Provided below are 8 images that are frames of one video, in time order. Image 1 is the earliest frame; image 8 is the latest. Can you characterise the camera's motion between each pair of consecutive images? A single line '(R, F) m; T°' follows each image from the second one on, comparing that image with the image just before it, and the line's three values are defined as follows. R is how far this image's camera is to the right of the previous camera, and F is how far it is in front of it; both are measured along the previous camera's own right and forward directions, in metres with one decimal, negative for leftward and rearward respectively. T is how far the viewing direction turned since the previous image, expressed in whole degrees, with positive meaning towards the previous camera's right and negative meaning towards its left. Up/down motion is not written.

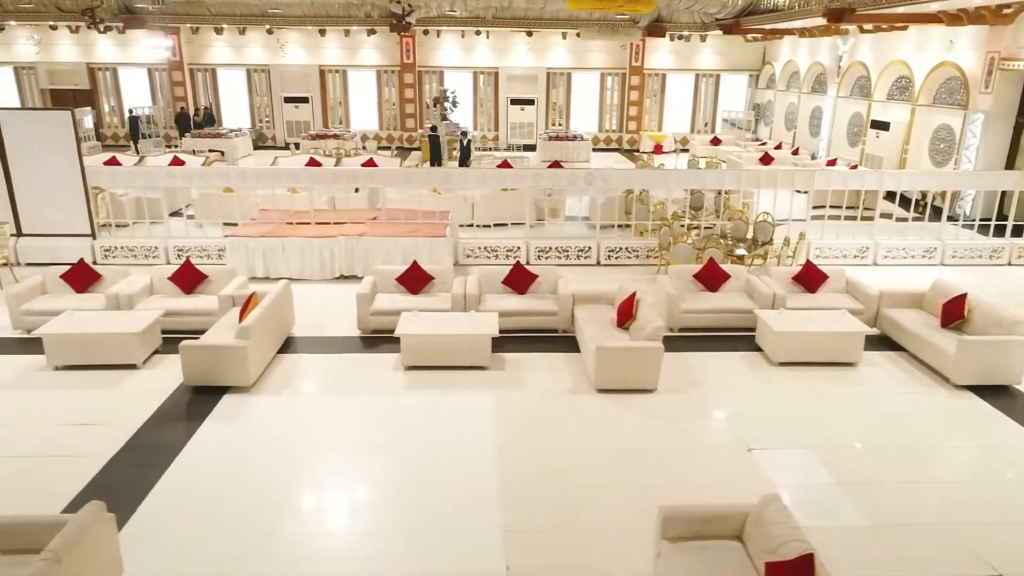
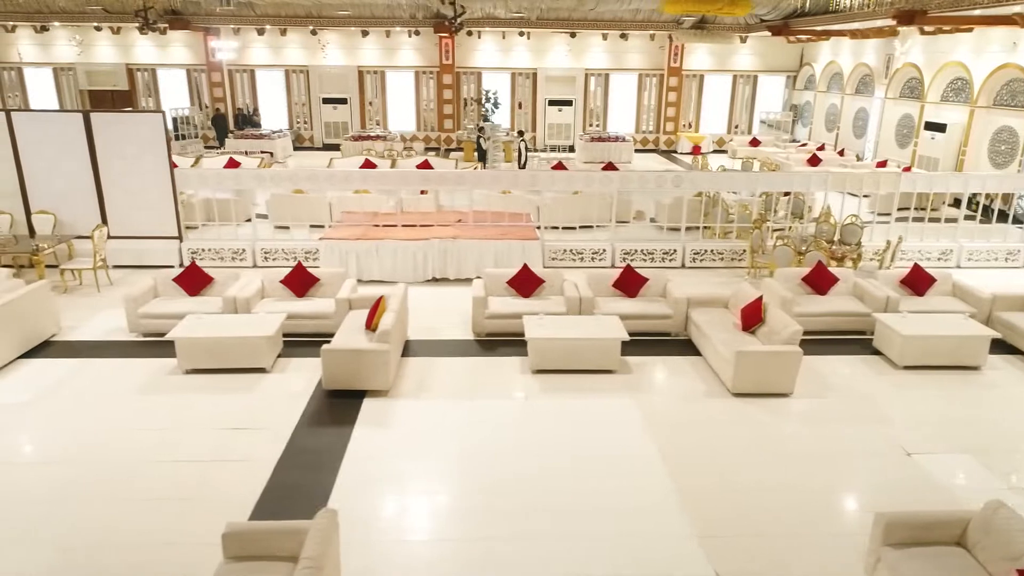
(-0.8, 0.0) m; 0°
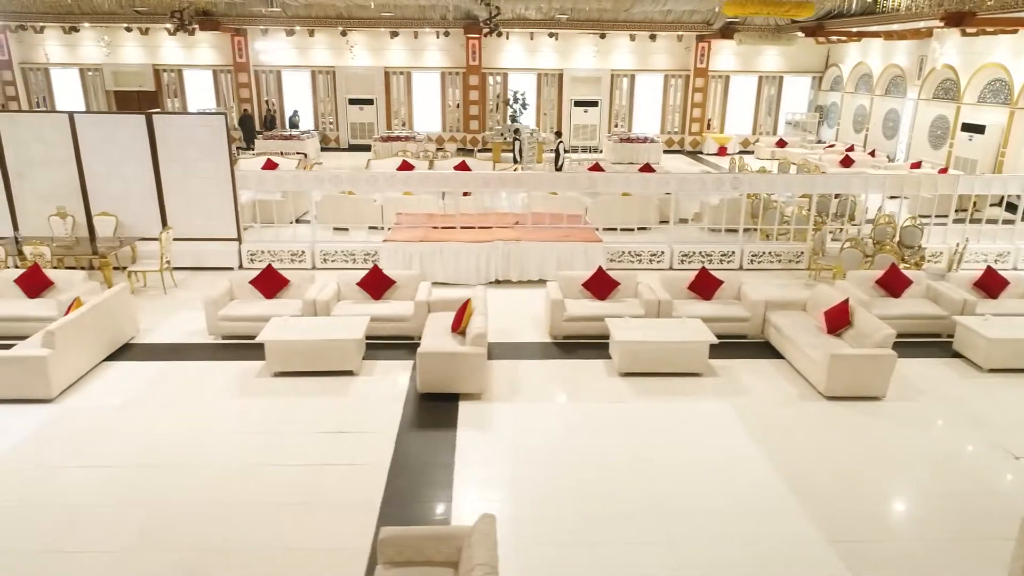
(-0.5, 0.0) m; 0°
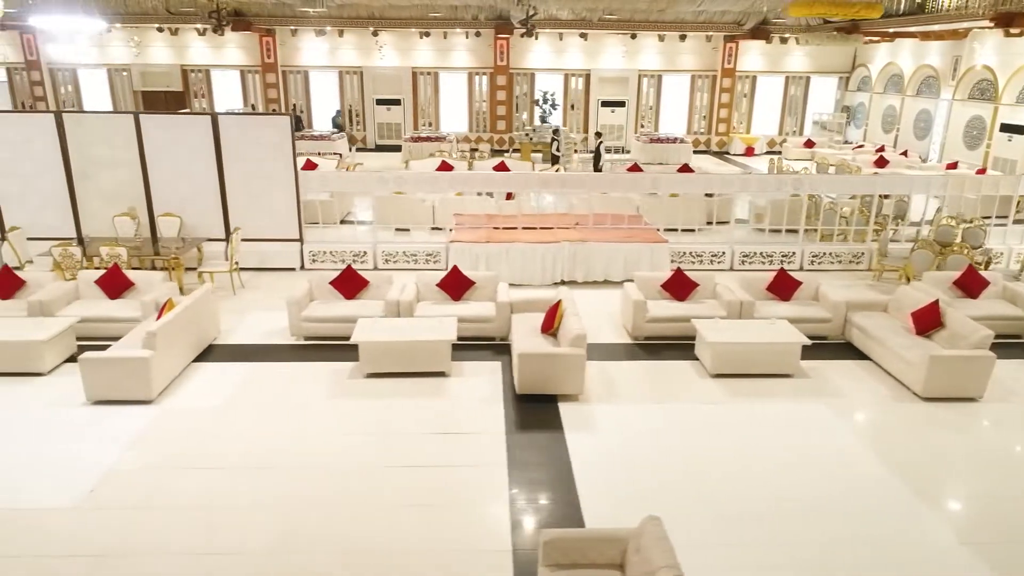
(-0.6, 0.0) m; 0°
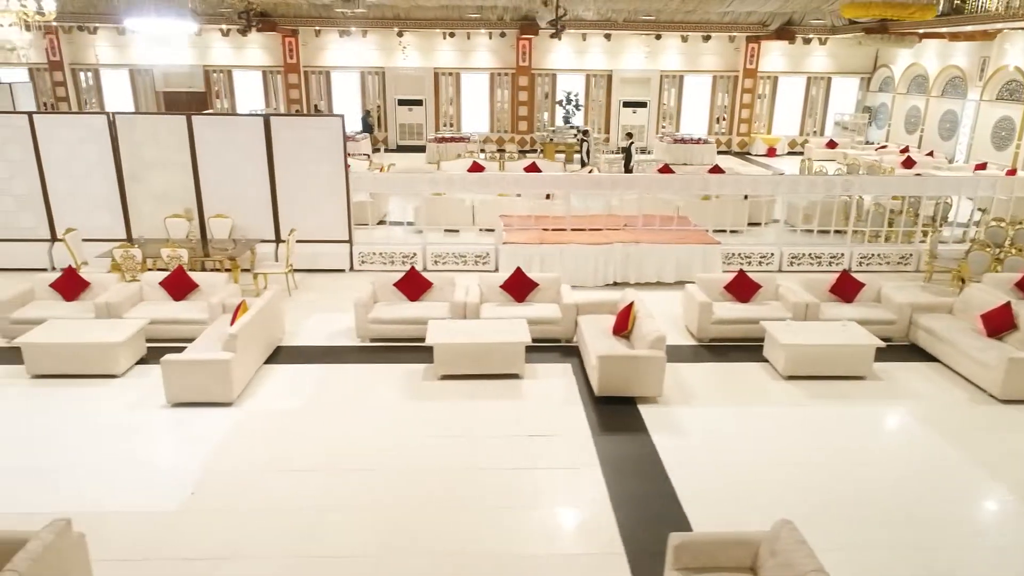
(-0.5, 0.0) m; 0°
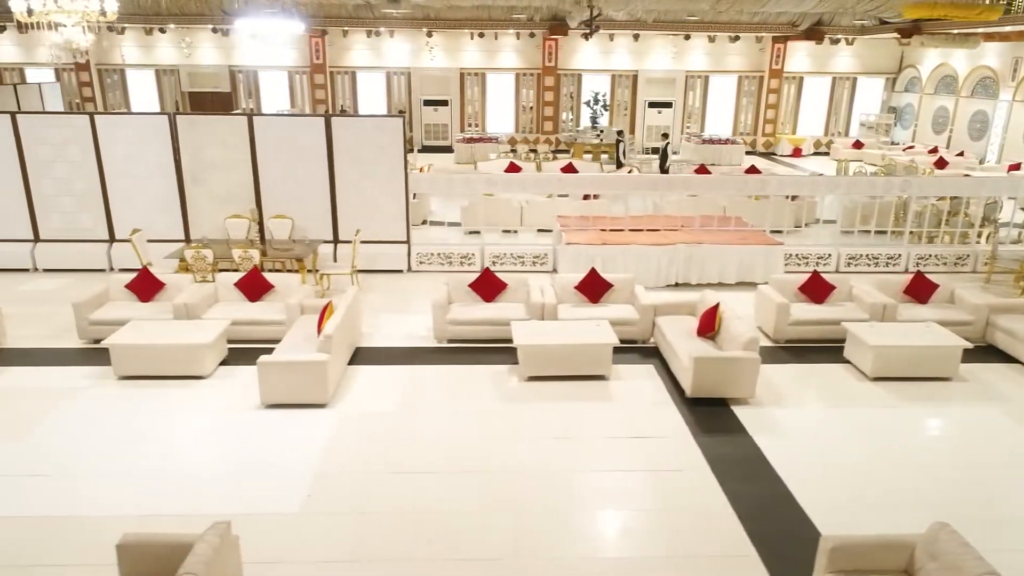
(-0.5, 0.0) m; 0°
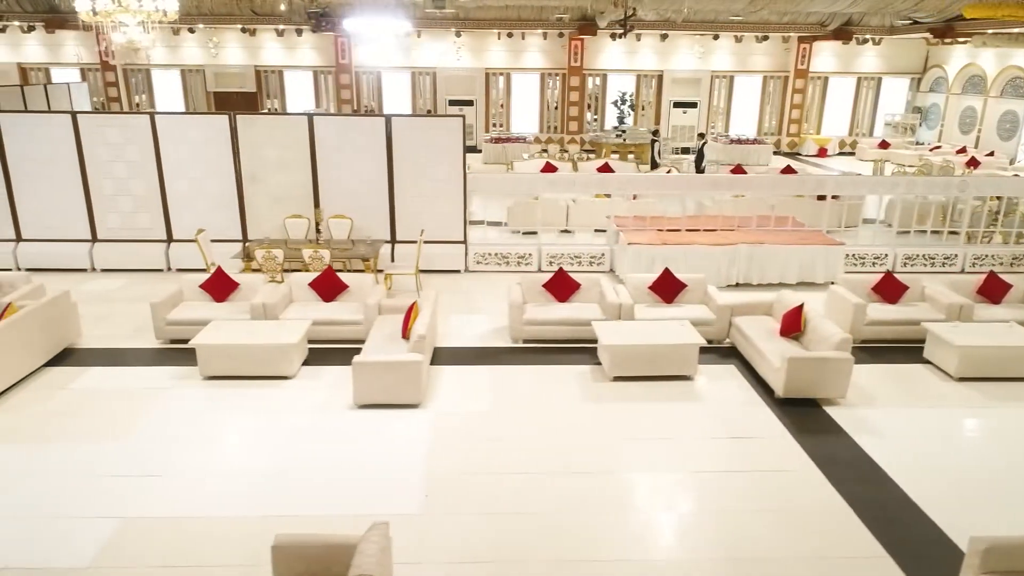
(-0.5, 0.0) m; 0°
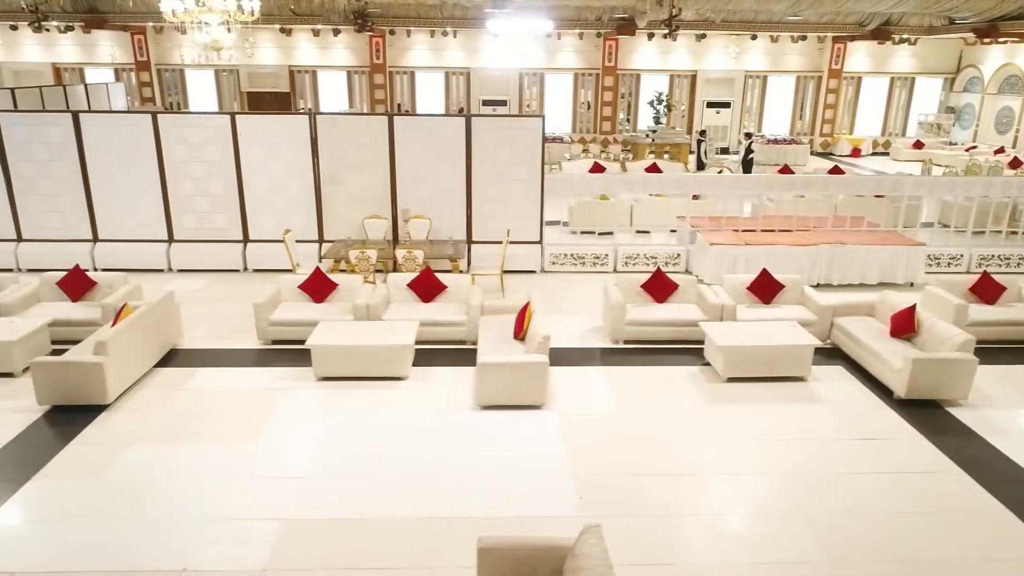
(-0.7, 0.0) m; 0°
